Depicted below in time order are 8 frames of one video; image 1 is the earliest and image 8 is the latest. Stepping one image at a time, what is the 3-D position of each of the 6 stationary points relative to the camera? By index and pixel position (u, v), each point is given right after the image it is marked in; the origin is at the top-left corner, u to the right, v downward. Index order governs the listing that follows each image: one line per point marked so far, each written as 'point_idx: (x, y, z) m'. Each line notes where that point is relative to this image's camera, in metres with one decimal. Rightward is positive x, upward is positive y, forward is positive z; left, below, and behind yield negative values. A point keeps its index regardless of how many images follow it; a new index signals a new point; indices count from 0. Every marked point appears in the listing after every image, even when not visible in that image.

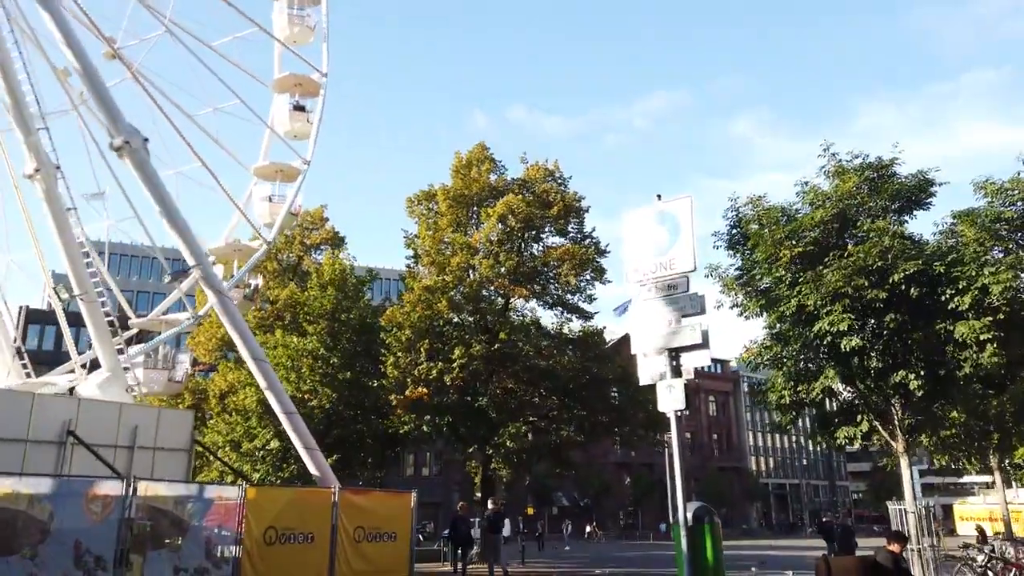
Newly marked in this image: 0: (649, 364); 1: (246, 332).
0: (+1.6, -0.9, +9.0) m
1: (-7.0, -1.1, +19.6) m
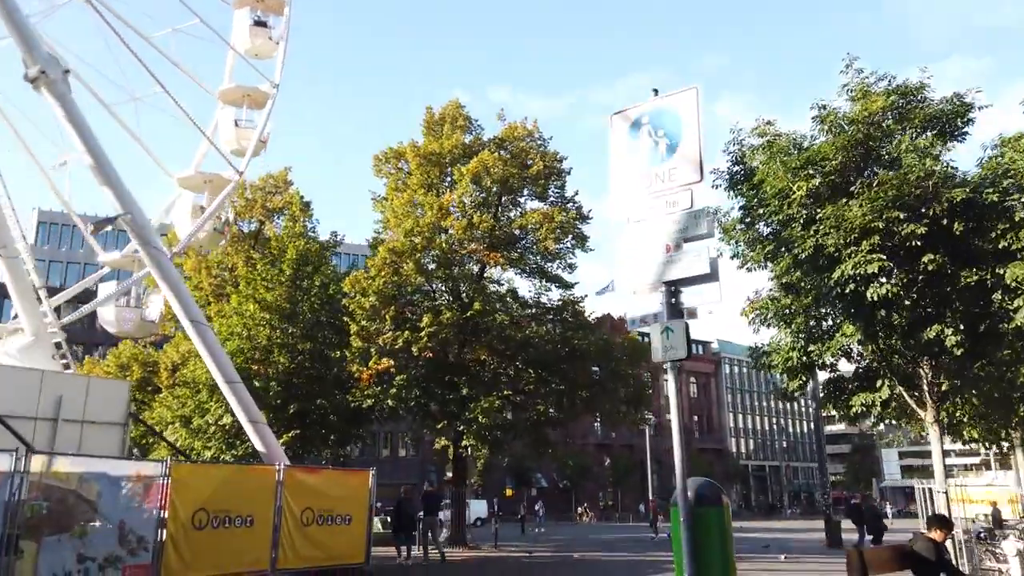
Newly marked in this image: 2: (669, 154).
0: (+1.2, -0.1, +7.0) m
1: (-7.7, 0.0, +17.4) m
2: (+1.5, +1.2, +6.9) m
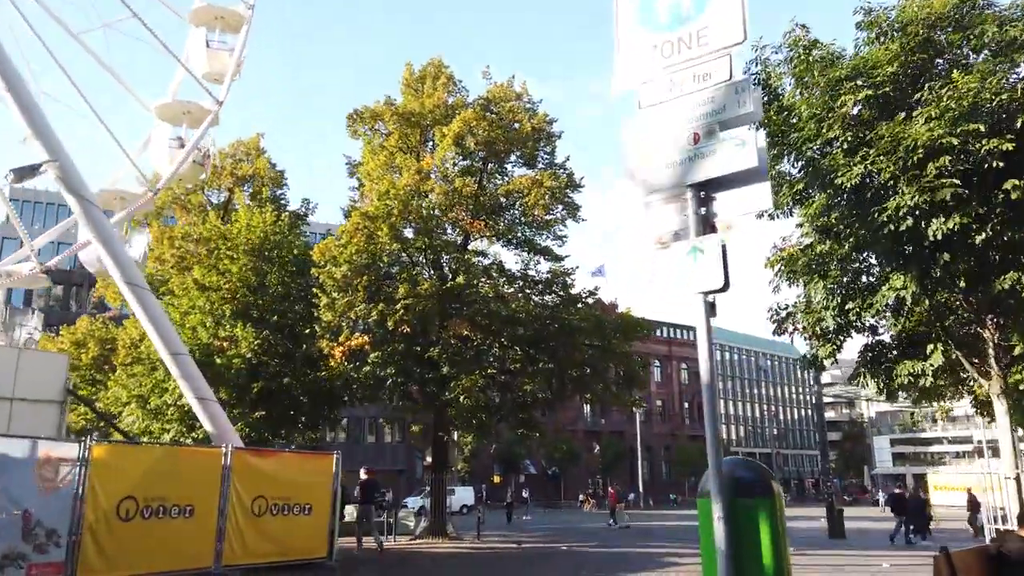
0: (+1.0, +0.5, +5.1) m
1: (-8.1, +0.8, +15.4) m
2: (+1.2, +1.9, +5.0) m
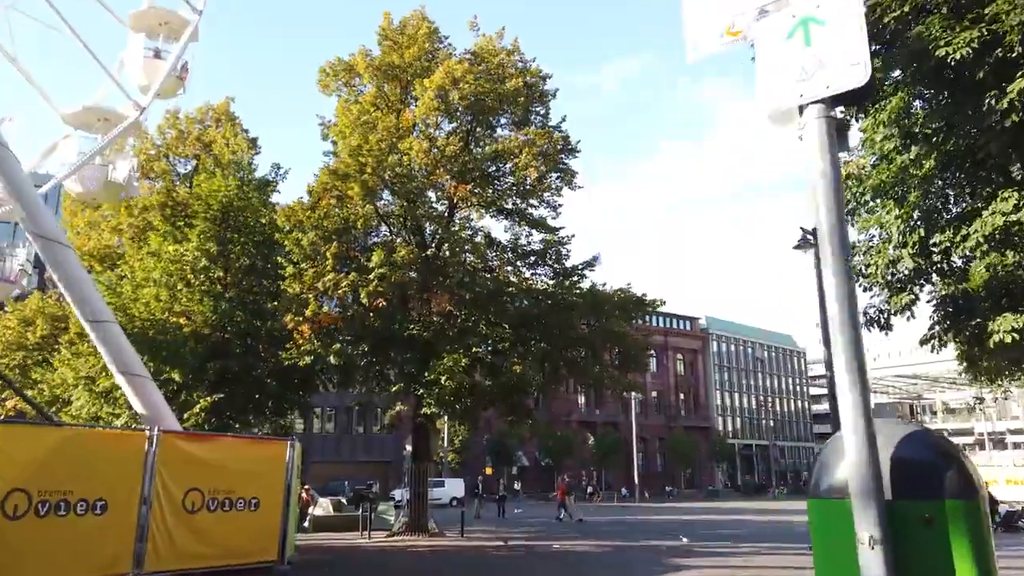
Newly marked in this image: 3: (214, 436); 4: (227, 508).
0: (+0.8, +1.1, +2.8) m
1: (-8.4, +1.6, +13.0) m
2: (+1.0, +2.5, +2.7) m
3: (-4.9, -2.4, +12.2) m
4: (-4.7, -3.6, +12.3) m
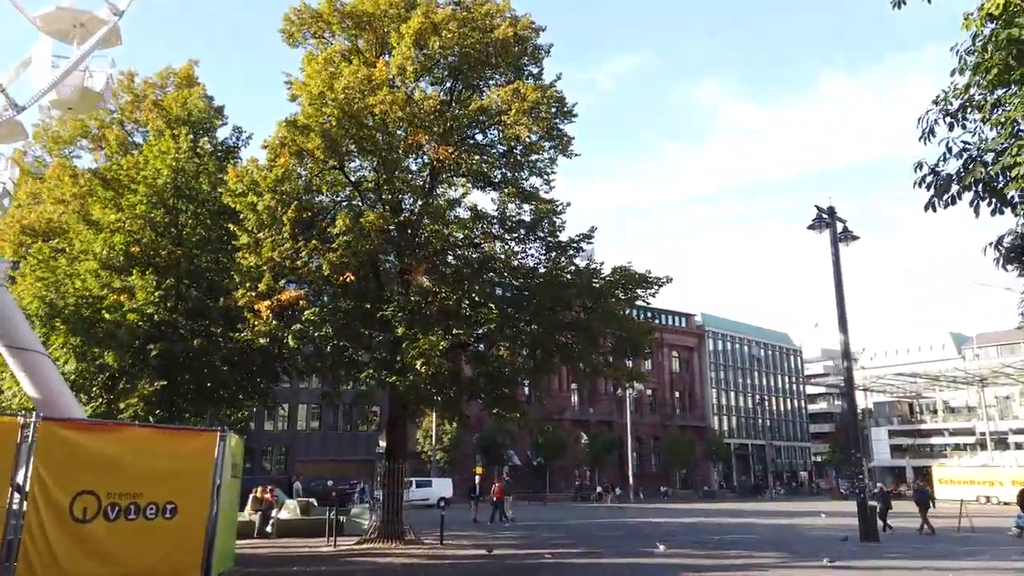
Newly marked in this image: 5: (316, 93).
0: (+0.6, +1.7, +0.4) m
1: (-8.6, +2.2, +10.4) m
2: (+0.9, +3.1, +0.2) m
3: (-5.1, -1.8, +9.7) m
4: (-5.0, -3.0, +9.8) m
5: (-4.8, +4.7, +18.0) m
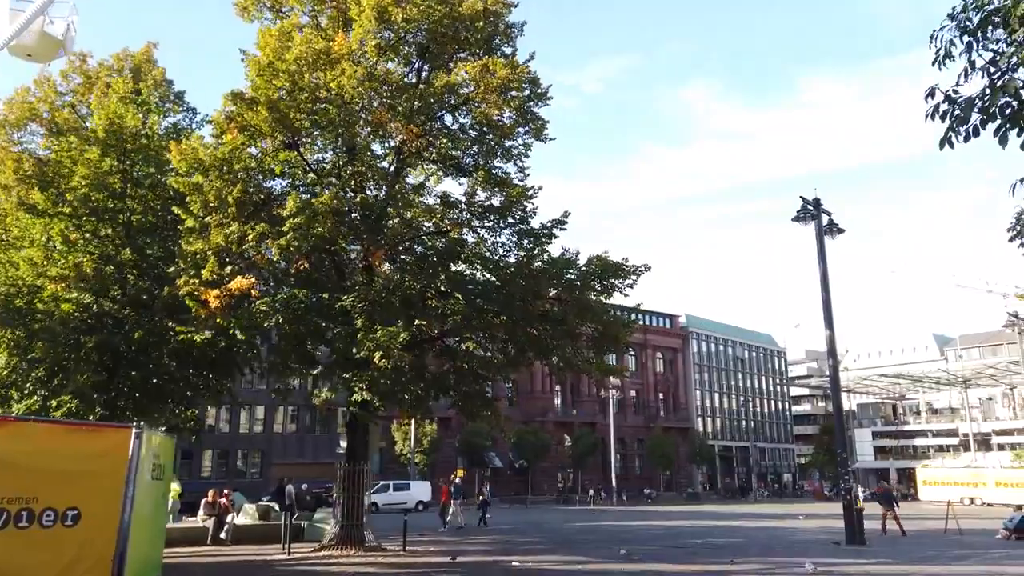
0: (+0.2, +2.1, -0.8) m
1: (-9.2, +2.5, +9.1) m
2: (+0.5, +3.4, -0.9) m
3: (-5.7, -1.5, +8.5) m
4: (-5.6, -2.7, +8.5) m
5: (-5.5, +5.0, +16.8) m
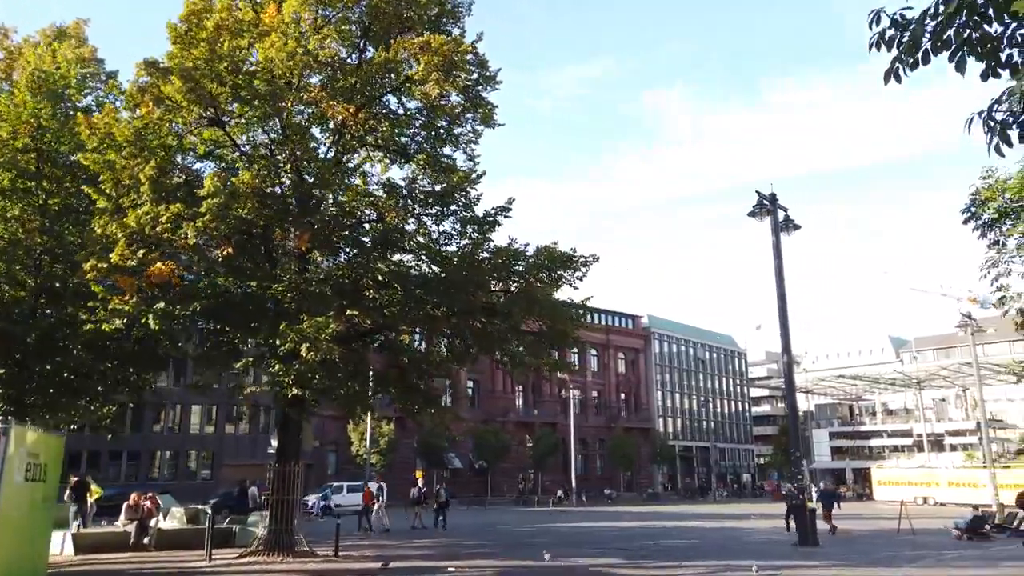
0: (-0.2, +2.3, -1.6) m
1: (-10.1, +2.9, +7.8) m
2: (0.0, +3.7, -1.8) m
3: (-6.6, -1.2, +7.3) m
4: (-6.5, -2.4, +7.4) m
5: (-6.7, +5.3, +15.6) m
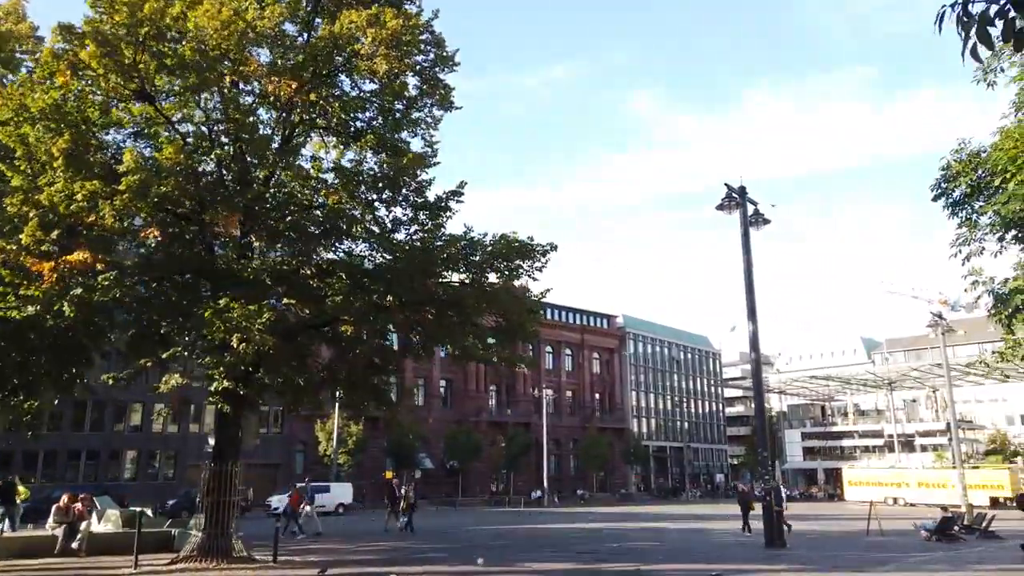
0: (-0.7, +2.5, -2.6) m
1: (-10.8, +3.2, +6.6) m
2: (-0.4, +3.9, -2.7) m
3: (-7.4, -0.9, +6.2) m
4: (-7.3, -2.1, +6.3) m
5: (-7.7, +5.5, +14.5) m
